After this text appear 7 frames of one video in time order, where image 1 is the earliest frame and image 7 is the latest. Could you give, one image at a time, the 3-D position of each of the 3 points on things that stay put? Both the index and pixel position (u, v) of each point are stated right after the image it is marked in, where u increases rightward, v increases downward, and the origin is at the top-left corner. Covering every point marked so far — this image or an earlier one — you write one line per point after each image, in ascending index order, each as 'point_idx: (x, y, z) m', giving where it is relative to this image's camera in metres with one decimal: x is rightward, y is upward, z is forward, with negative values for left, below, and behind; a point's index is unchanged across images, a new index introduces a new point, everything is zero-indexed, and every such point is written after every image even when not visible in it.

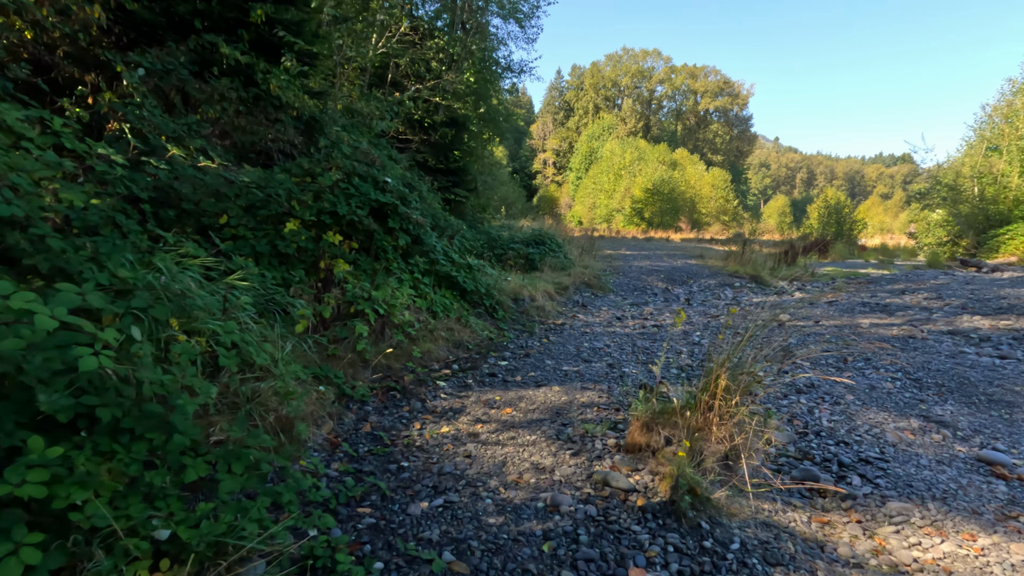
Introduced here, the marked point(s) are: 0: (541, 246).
0: (+0.6, +0.8, +10.7) m
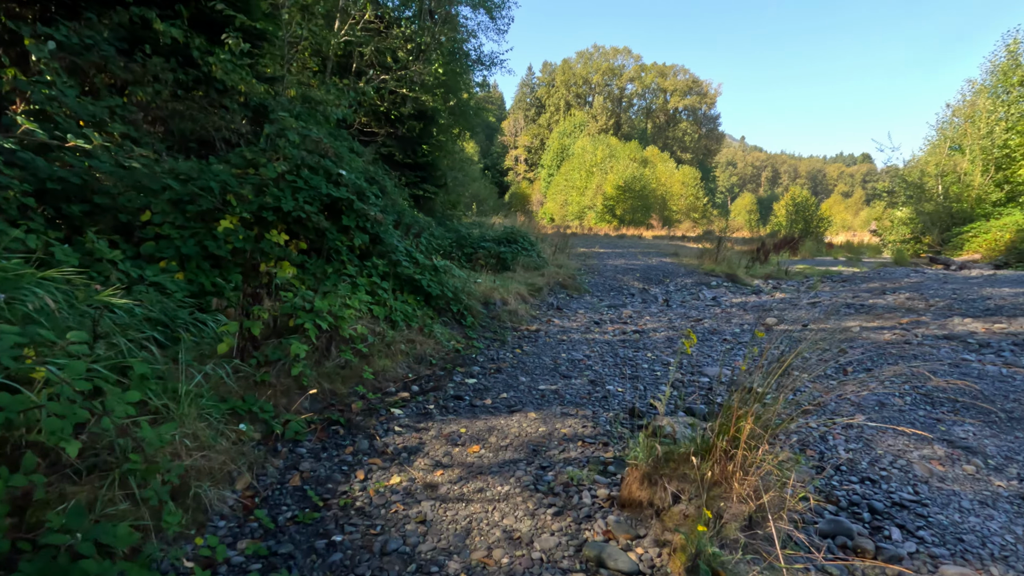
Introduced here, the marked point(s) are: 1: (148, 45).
0: (0.0, +0.8, +10.2) m
1: (-3.1, +2.1, +4.5) m
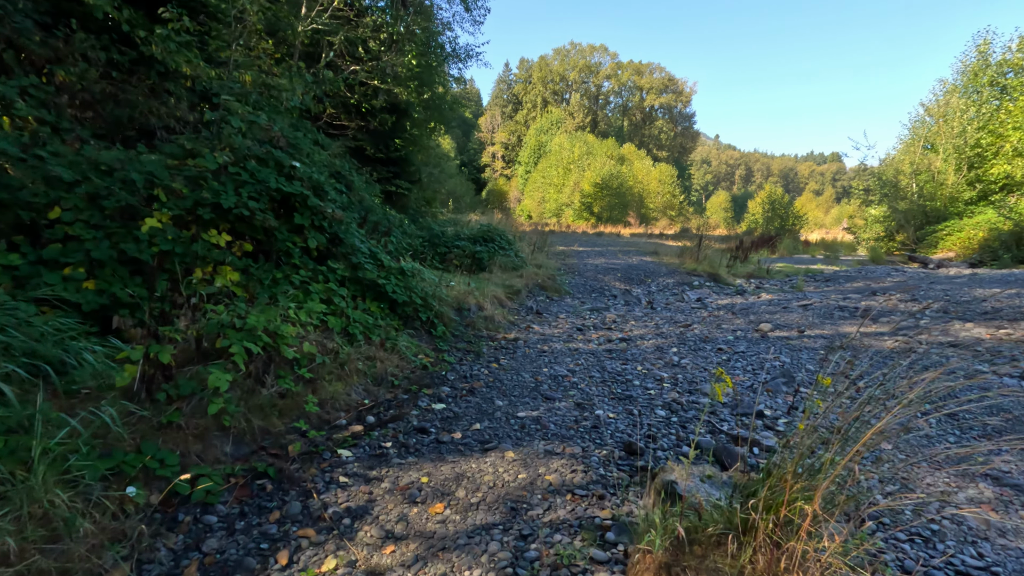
0: (-0.4, +0.8, +9.7) m
1: (-3.3, +2.0, +3.9) m
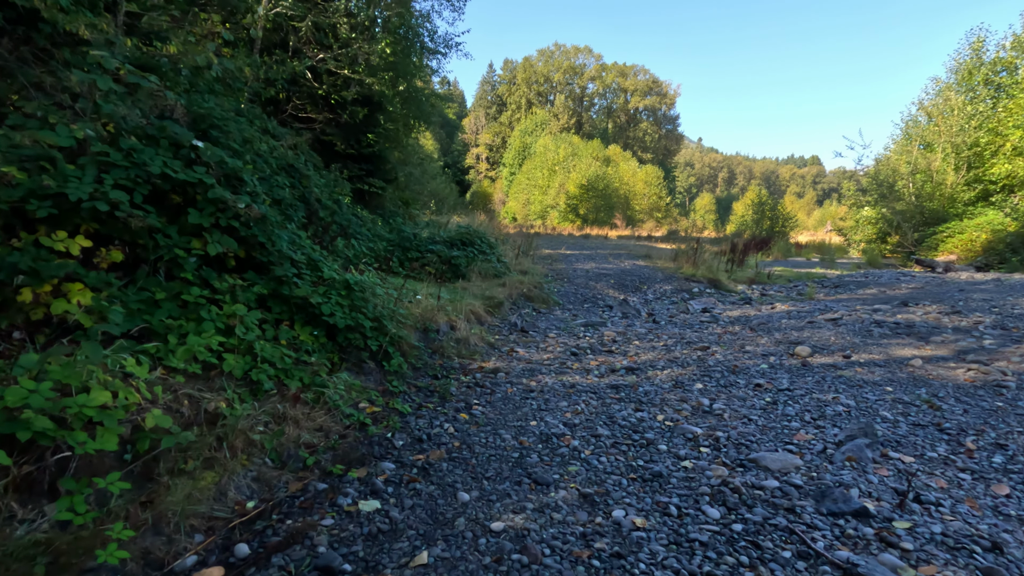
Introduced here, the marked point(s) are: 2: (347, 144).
0: (-0.7, +0.7, +8.6) m
1: (-3.4, +1.9, +2.7) m
2: (-3.4, +3.0, +11.0) m
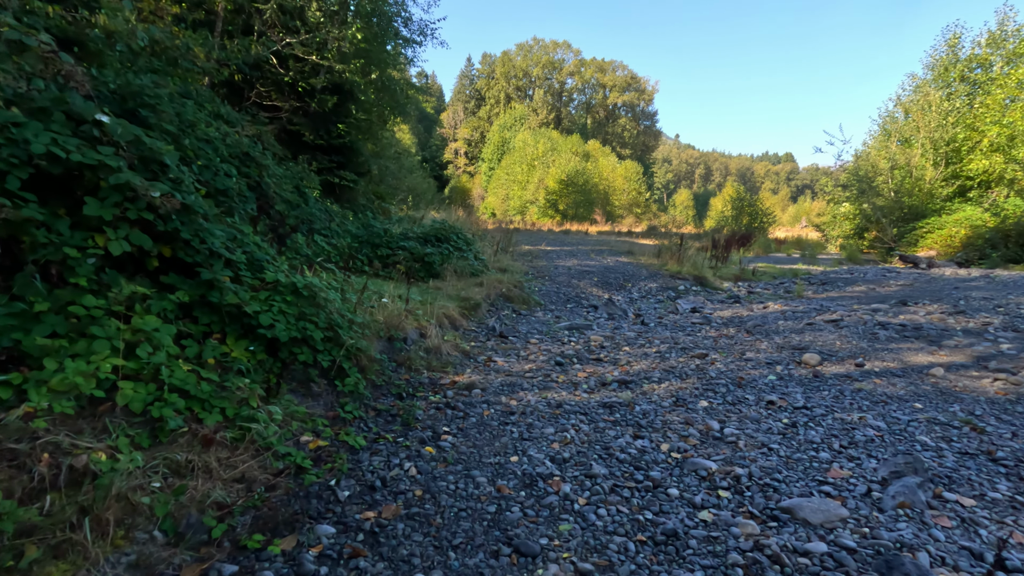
0: (-1.0, +0.7, +8.1) m
1: (-3.5, +1.8, +2.1) m
2: (-3.8, +3.0, +10.4) m
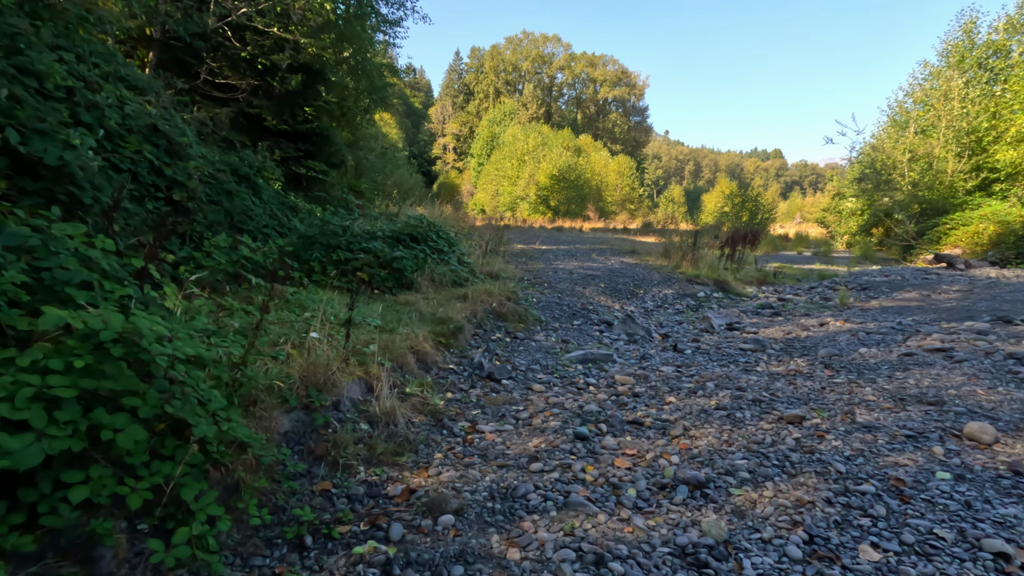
0: (-1.1, +0.5, +6.5) m
1: (-3.5, +1.6, +0.5) m
2: (-4.0, +2.8, +8.8) m
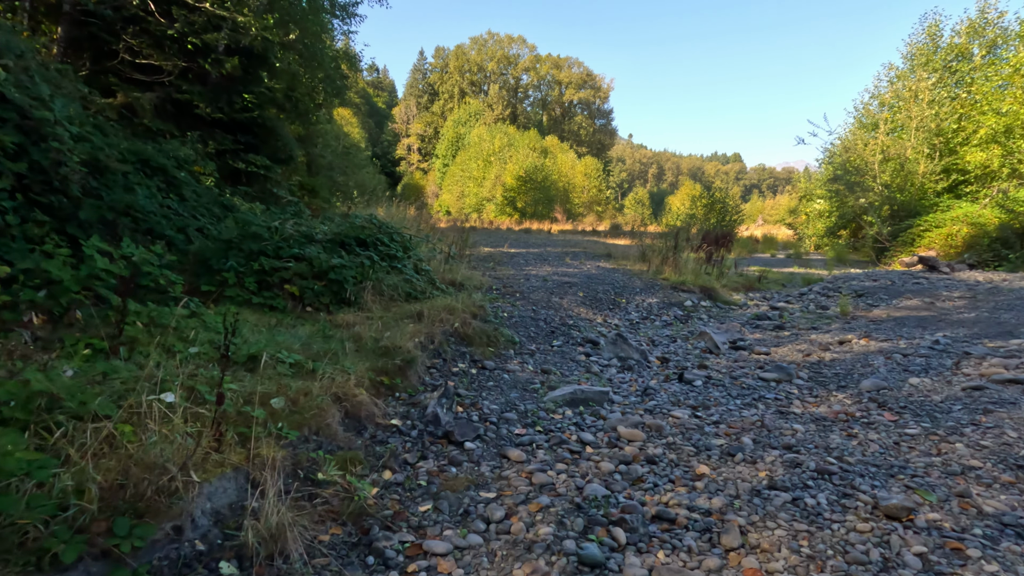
0: (-1.5, +0.4, +5.4) m
1: (-3.5, +1.5, -0.8) m
2: (-4.5, +2.7, +7.5) m
